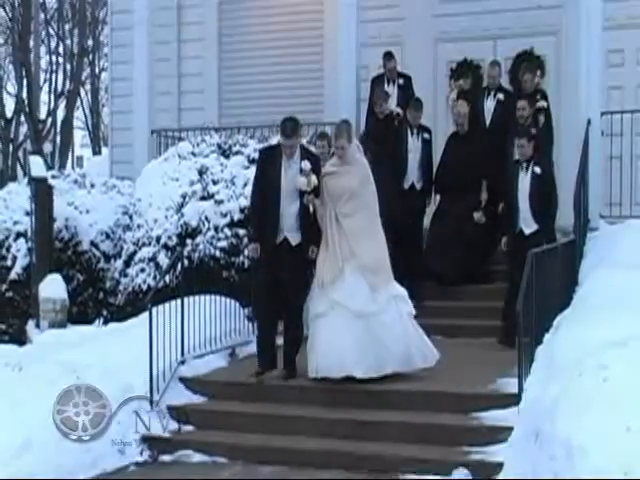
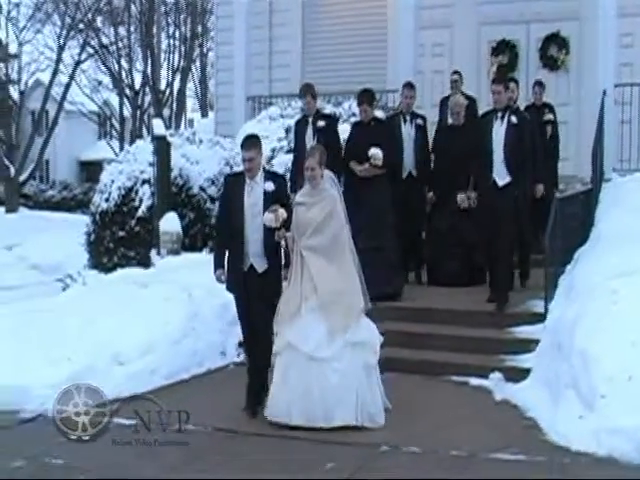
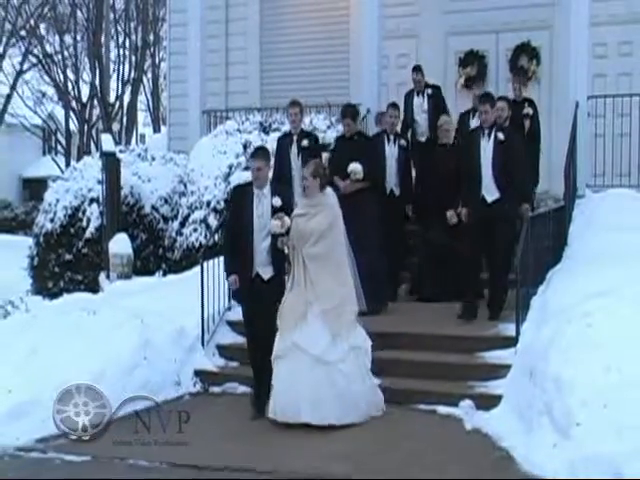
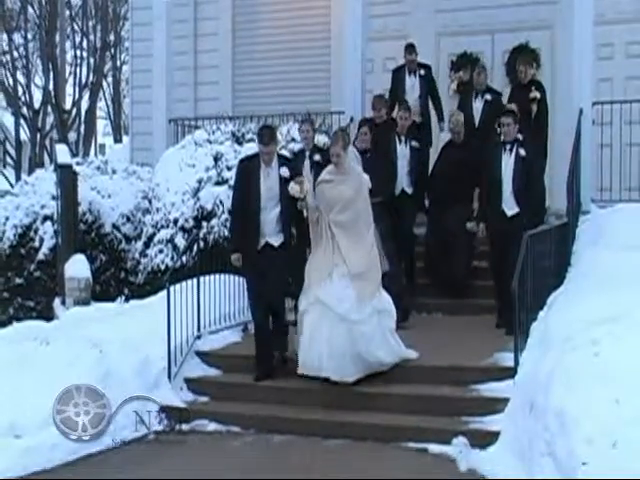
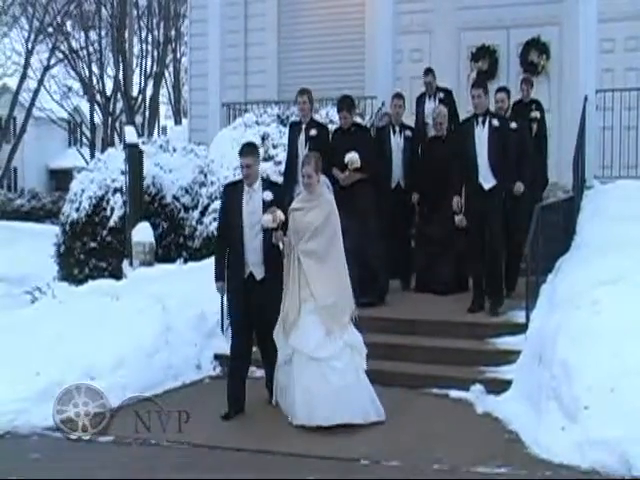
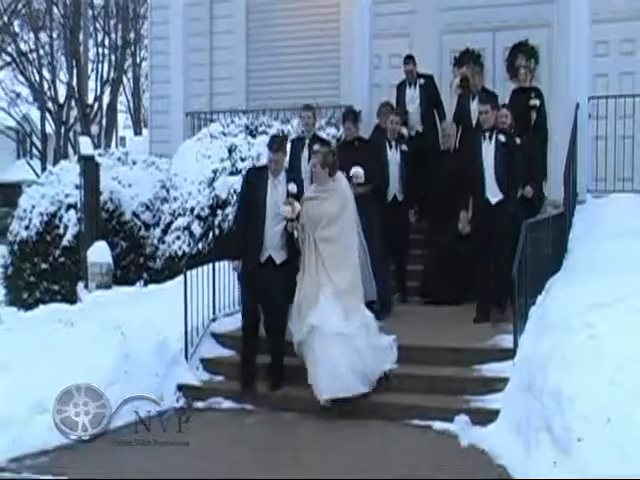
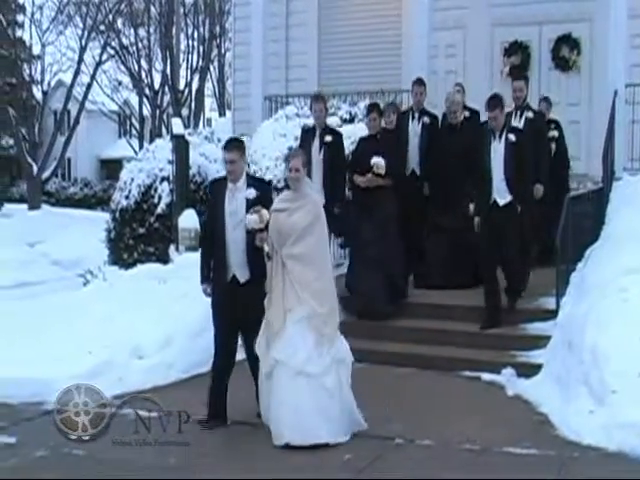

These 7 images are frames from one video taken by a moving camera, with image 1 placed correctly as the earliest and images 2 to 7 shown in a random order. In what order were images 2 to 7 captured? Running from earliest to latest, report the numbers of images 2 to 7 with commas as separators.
4, 6, 3, 5, 2, 7
